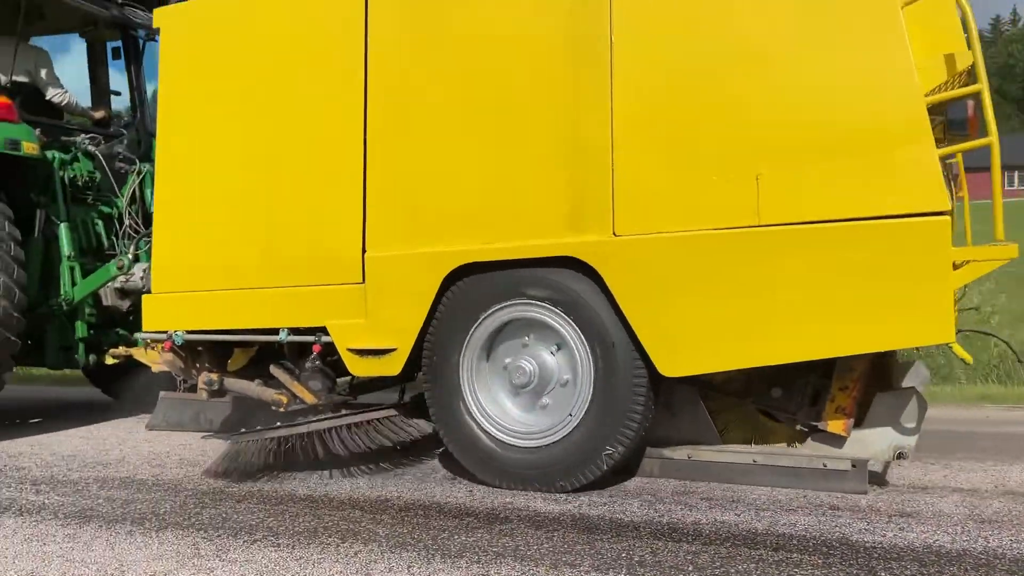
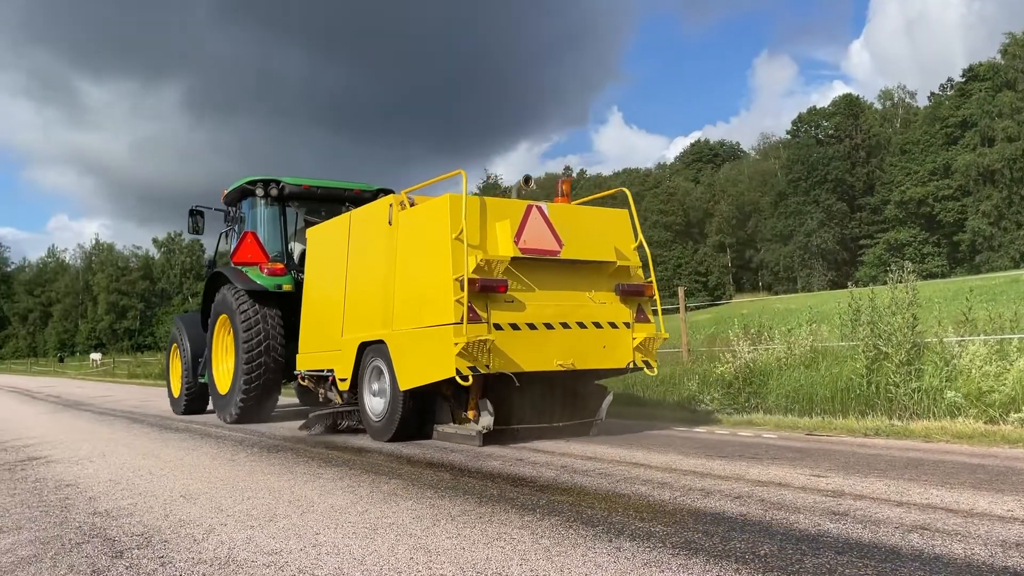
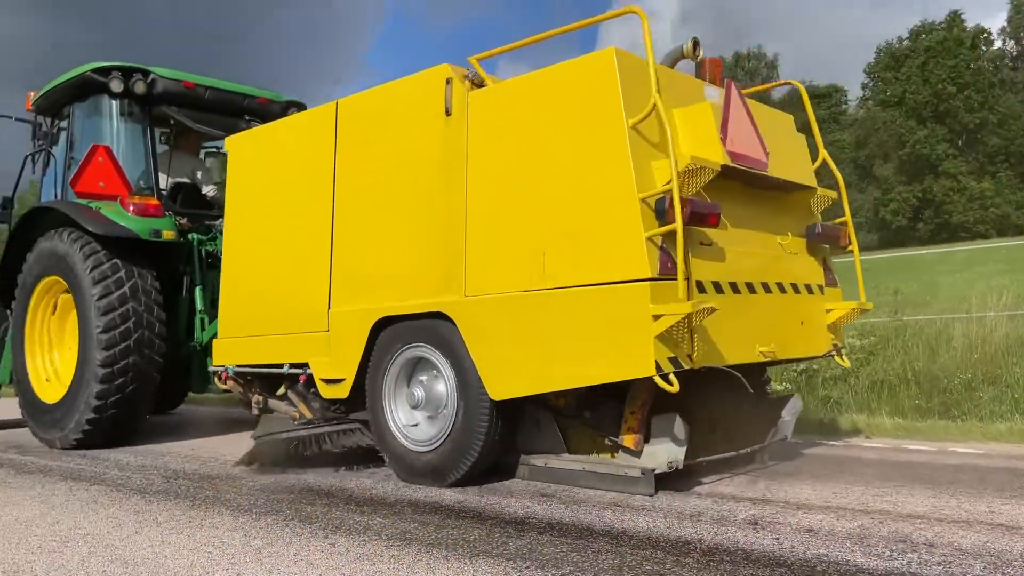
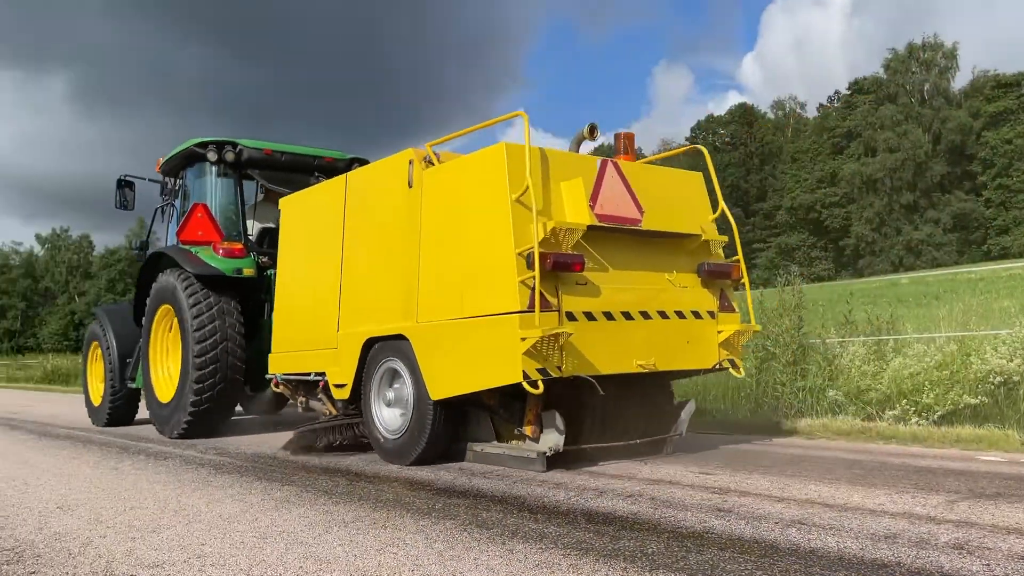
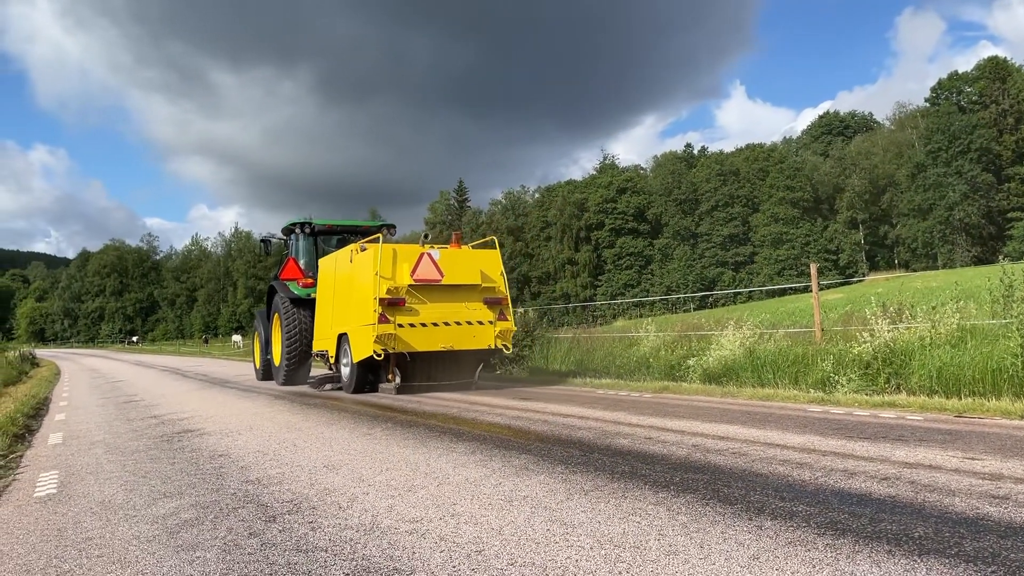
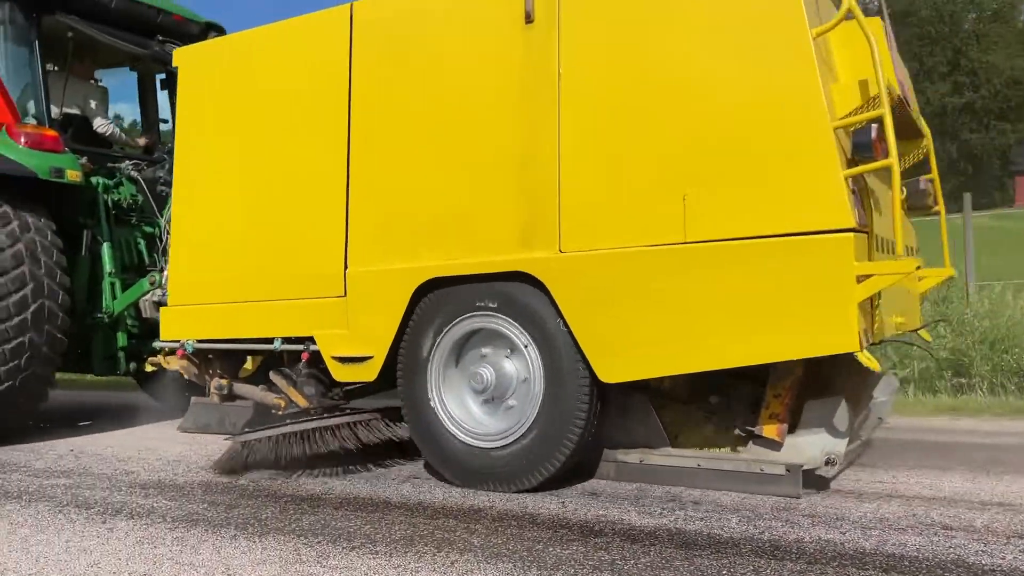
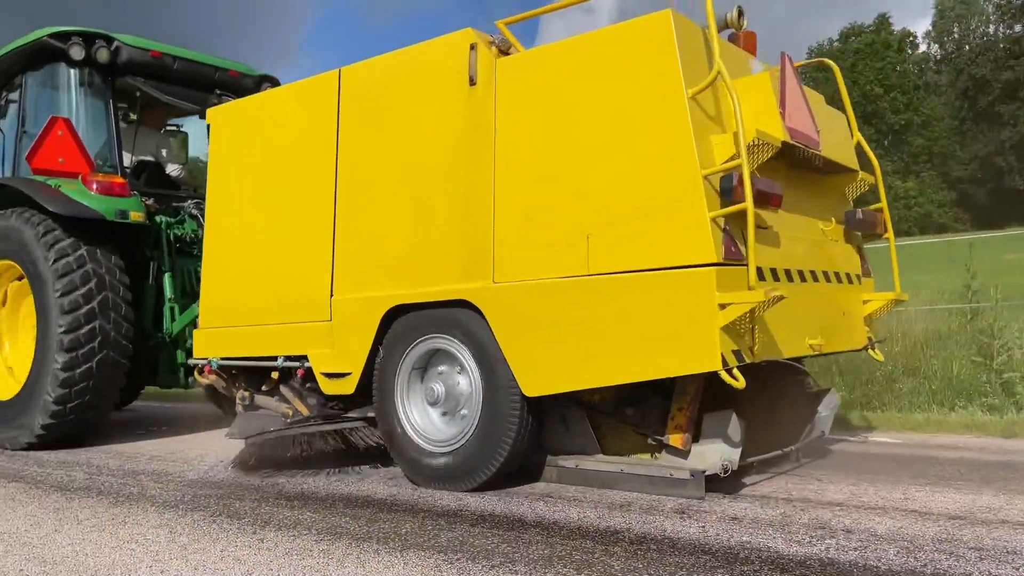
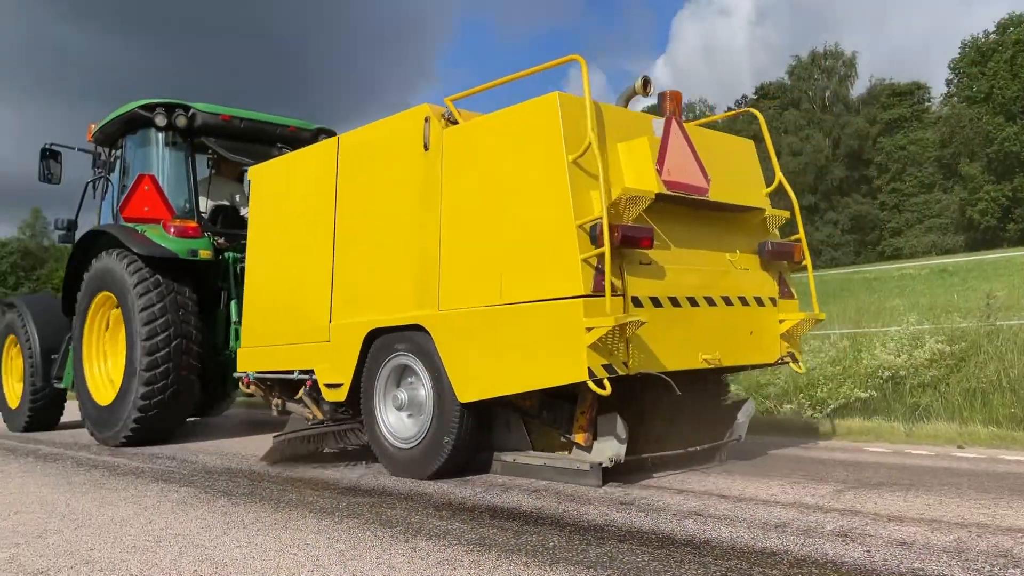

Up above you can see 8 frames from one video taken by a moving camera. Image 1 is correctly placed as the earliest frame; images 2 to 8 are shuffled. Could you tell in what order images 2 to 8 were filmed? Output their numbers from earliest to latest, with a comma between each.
6, 7, 3, 8, 4, 2, 5
